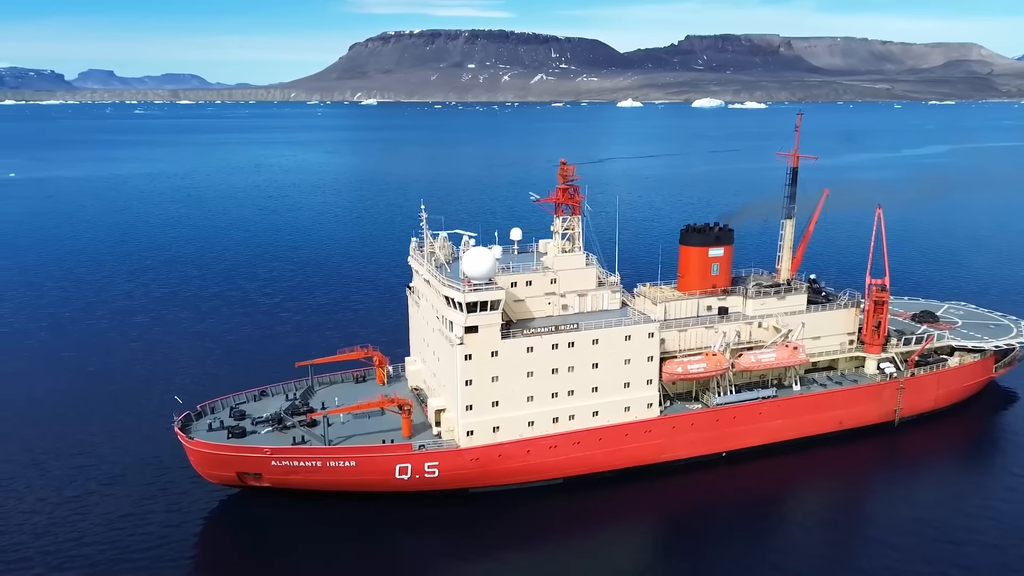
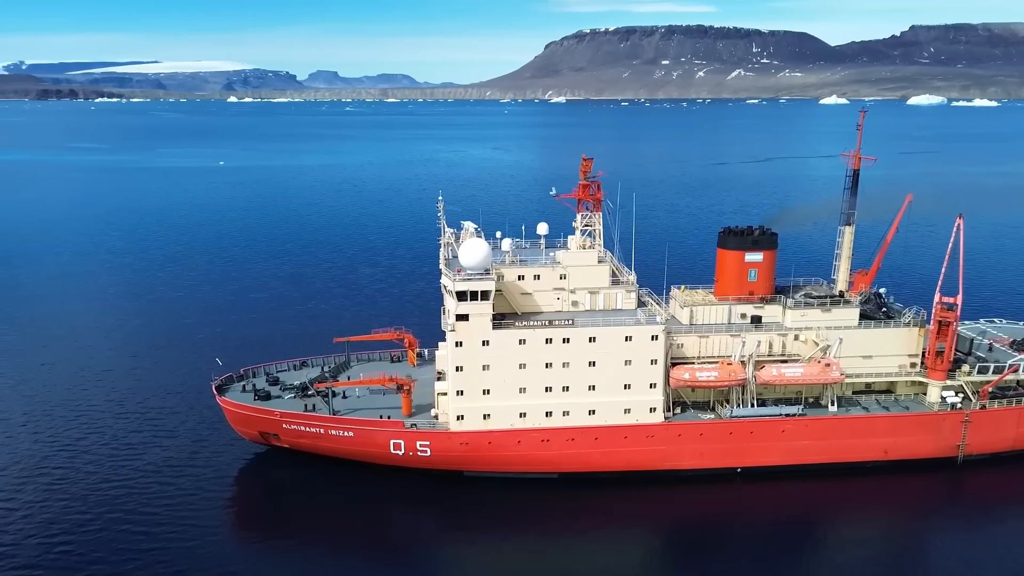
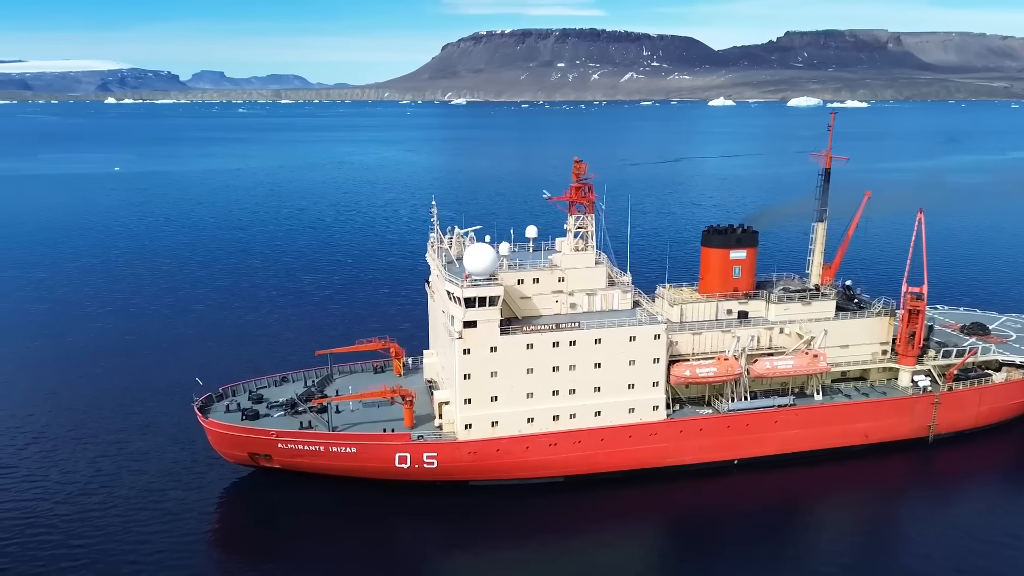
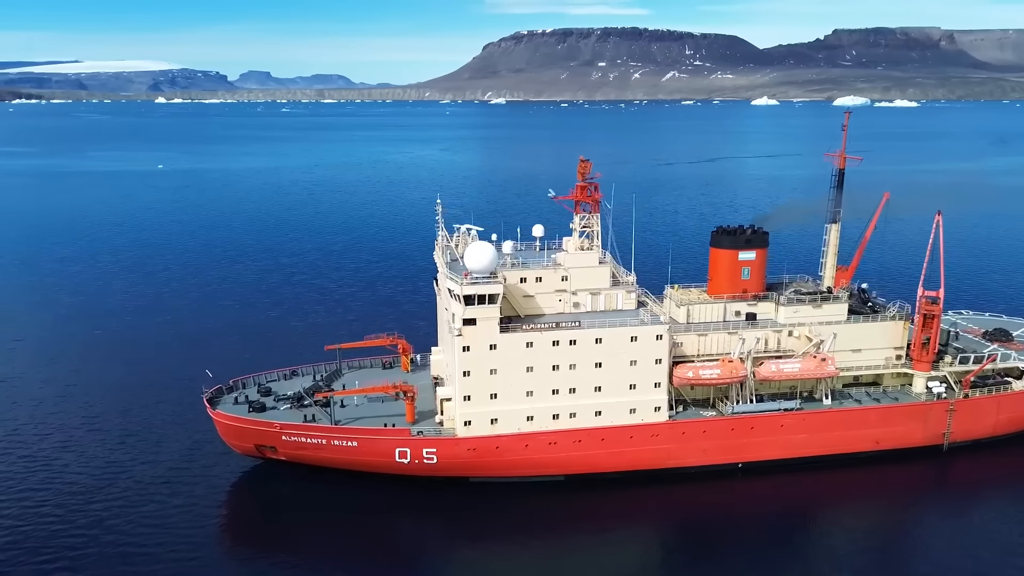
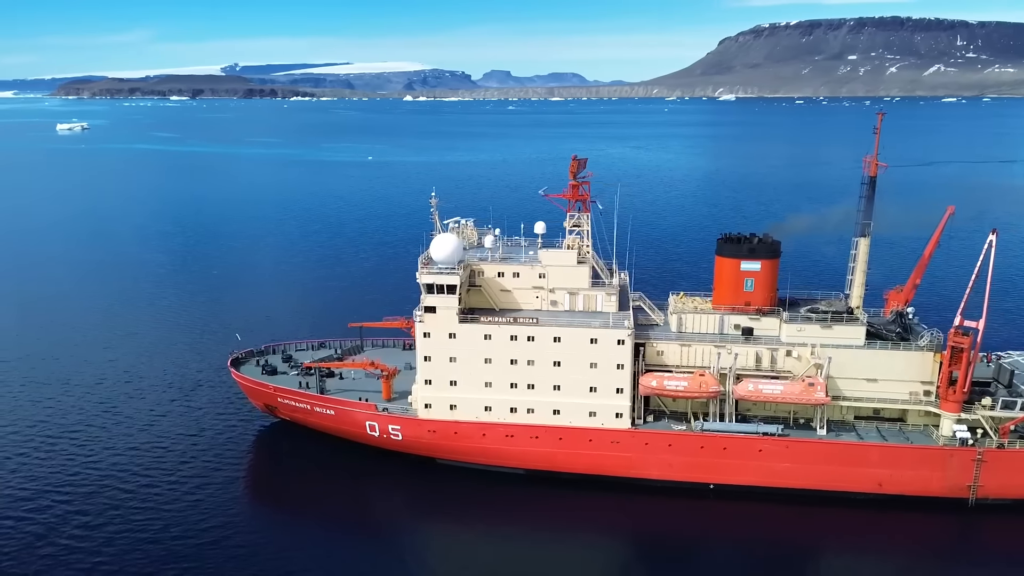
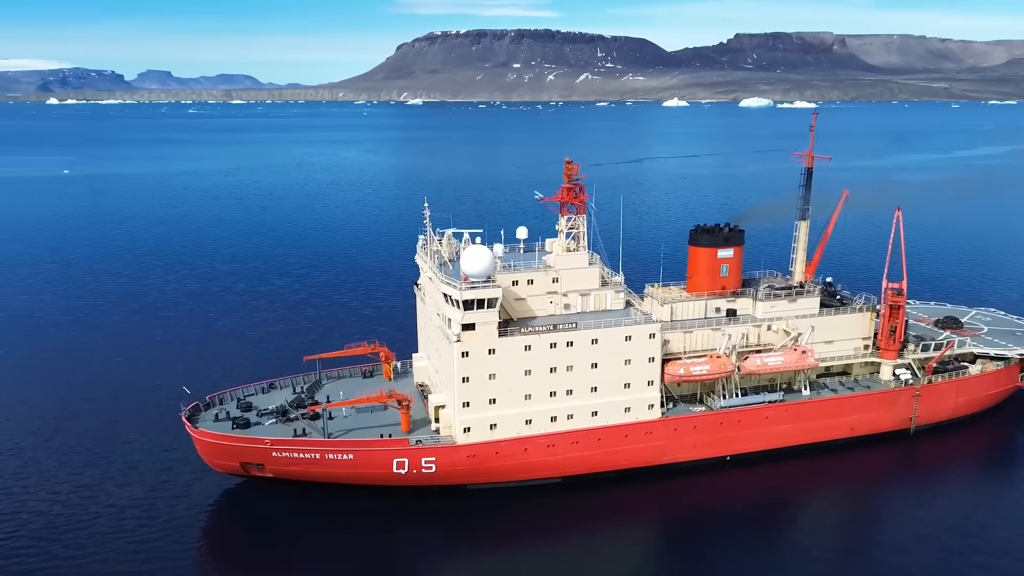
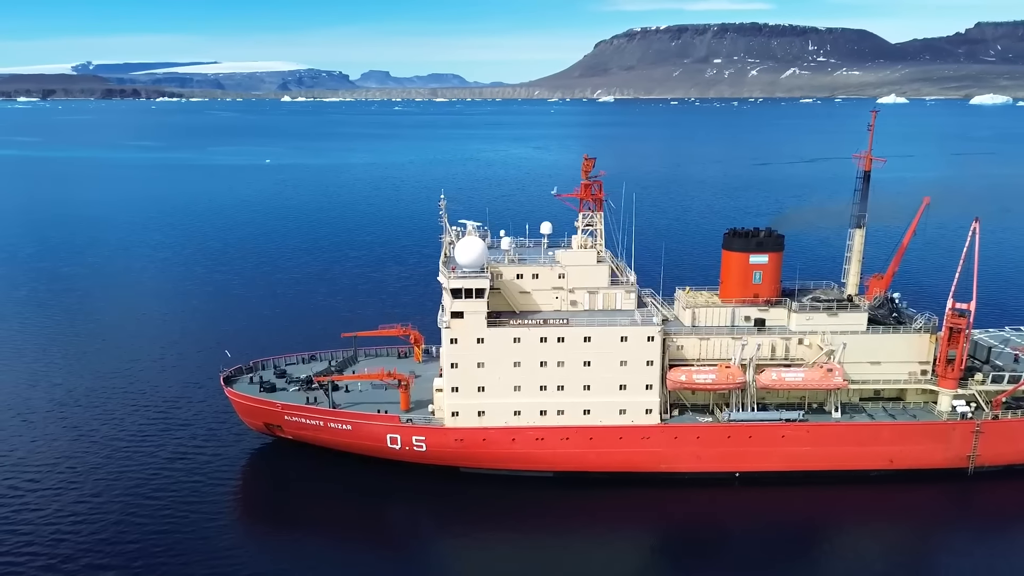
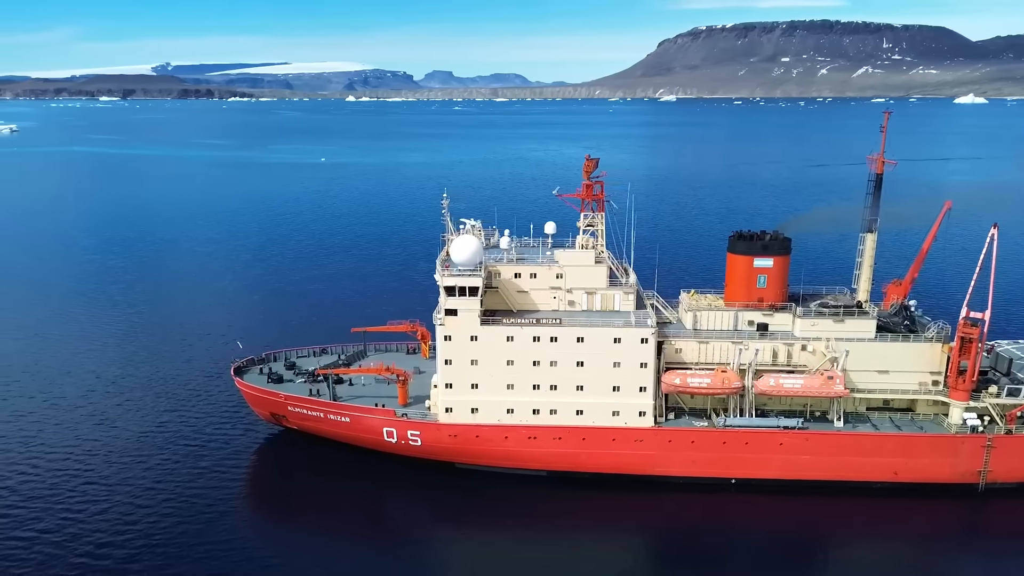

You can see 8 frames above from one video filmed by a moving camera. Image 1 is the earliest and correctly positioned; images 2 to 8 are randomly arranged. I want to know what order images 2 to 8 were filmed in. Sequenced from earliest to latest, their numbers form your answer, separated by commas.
6, 3, 4, 2, 7, 8, 5
